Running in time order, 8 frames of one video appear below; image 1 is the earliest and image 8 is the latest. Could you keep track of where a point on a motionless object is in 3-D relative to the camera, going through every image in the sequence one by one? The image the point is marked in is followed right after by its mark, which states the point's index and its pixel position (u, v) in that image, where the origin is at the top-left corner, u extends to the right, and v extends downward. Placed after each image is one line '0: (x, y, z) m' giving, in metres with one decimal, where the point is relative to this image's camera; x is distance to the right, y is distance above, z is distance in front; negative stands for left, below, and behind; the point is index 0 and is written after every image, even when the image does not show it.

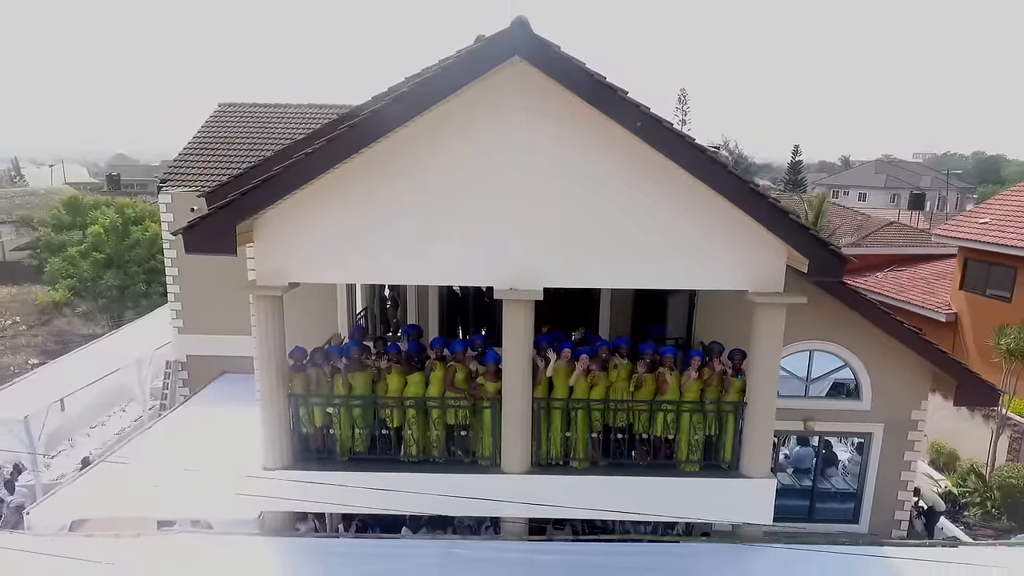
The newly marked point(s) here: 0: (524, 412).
0: (+0.2, -1.5, +7.6) m
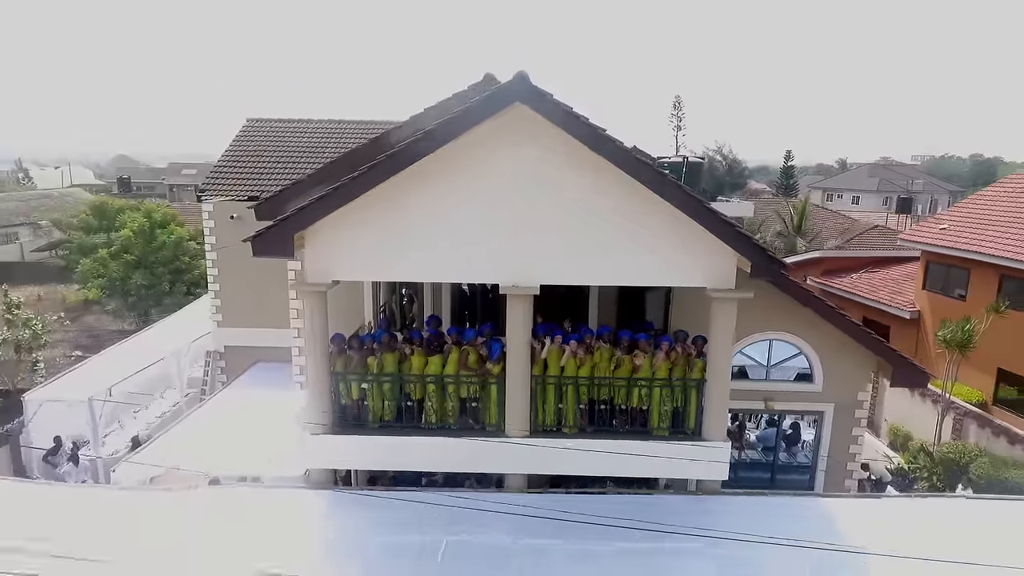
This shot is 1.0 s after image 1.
0: (+0.2, -1.4, +9.2) m
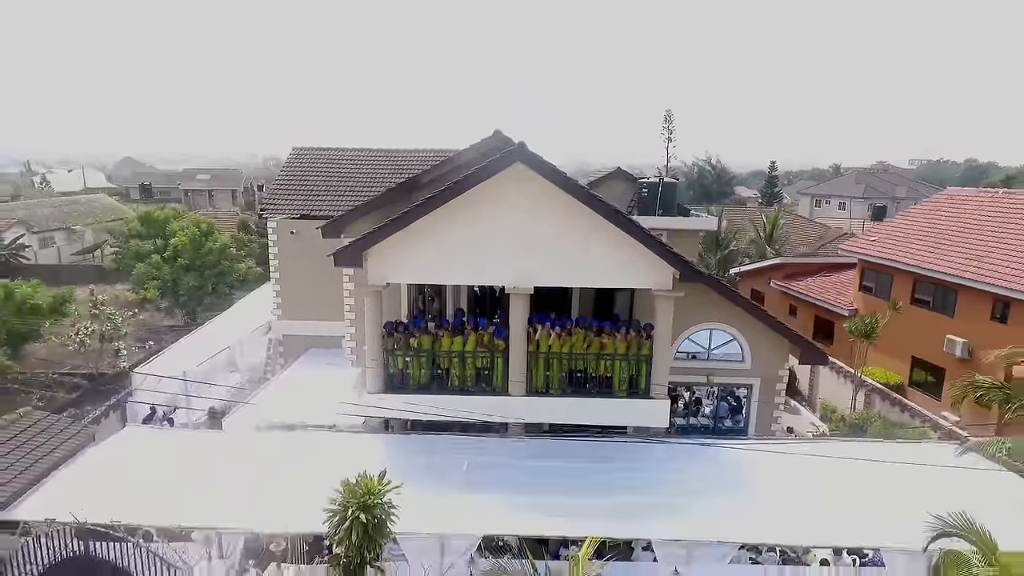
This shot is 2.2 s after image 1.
0: (+0.2, -1.4, +12.8) m
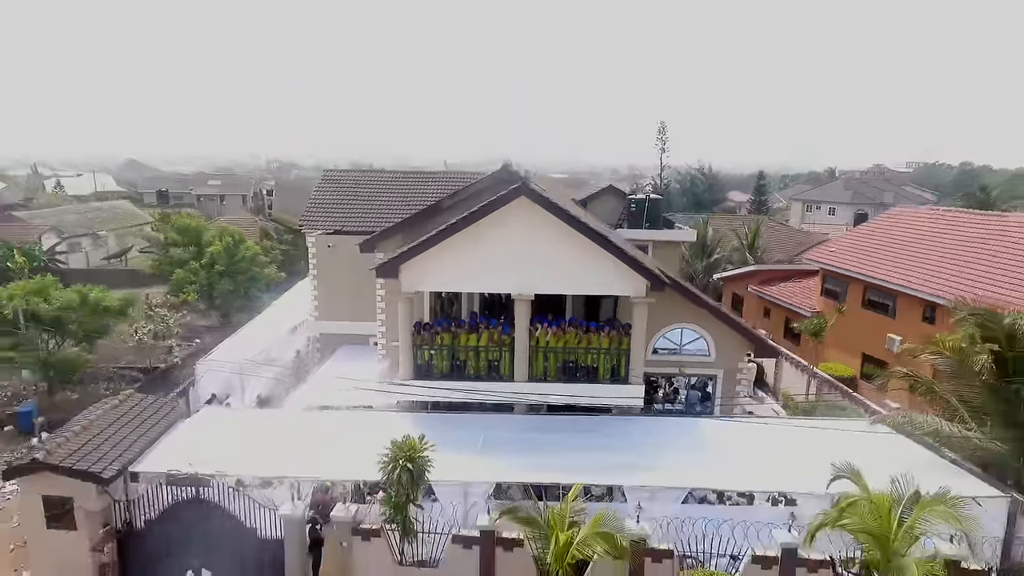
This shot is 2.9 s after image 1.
0: (+0.3, -1.6, +15.8) m
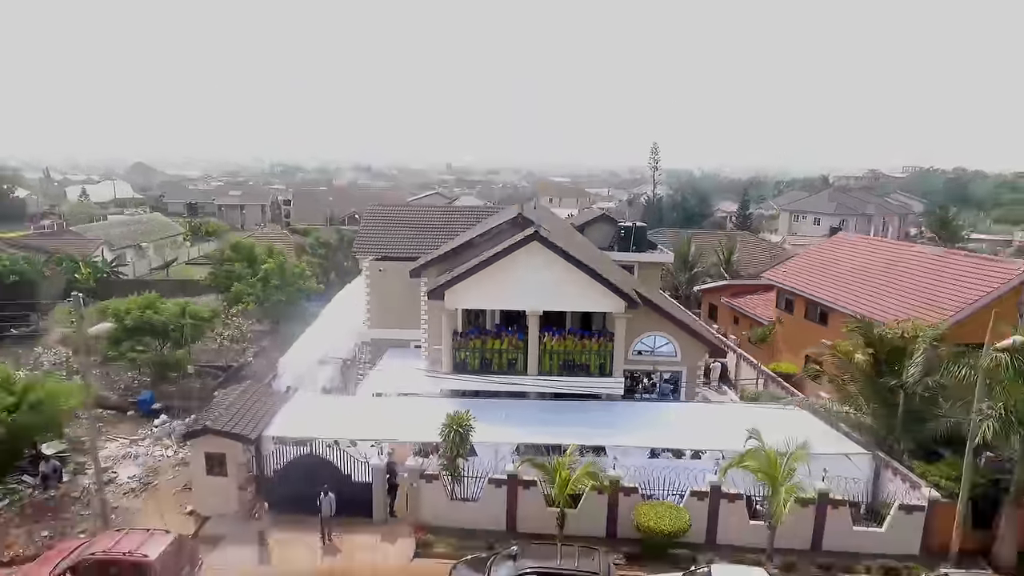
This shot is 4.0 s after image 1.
0: (+0.8, -2.2, +21.3) m
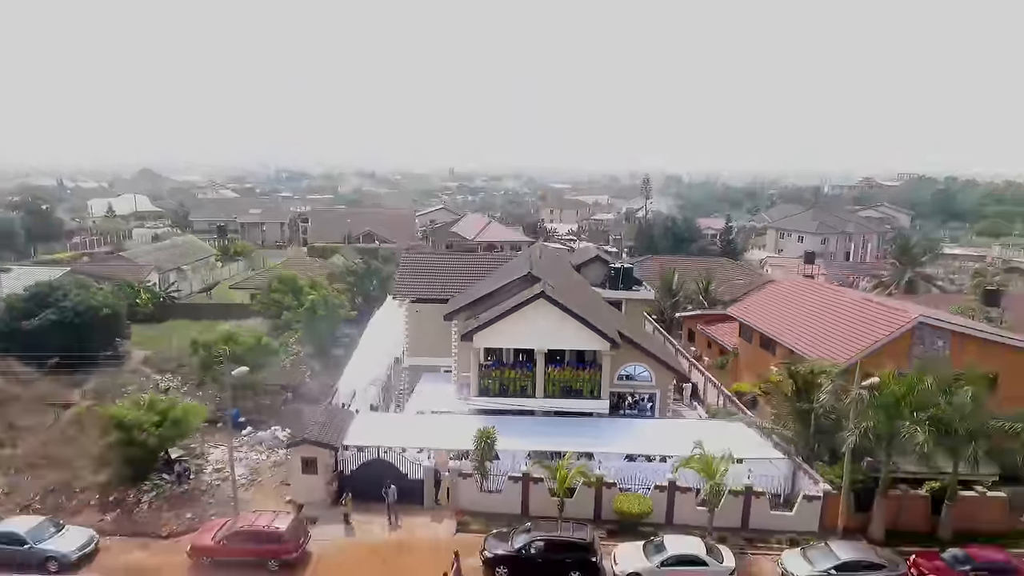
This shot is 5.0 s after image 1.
0: (+1.3, -4.2, +27.9) m
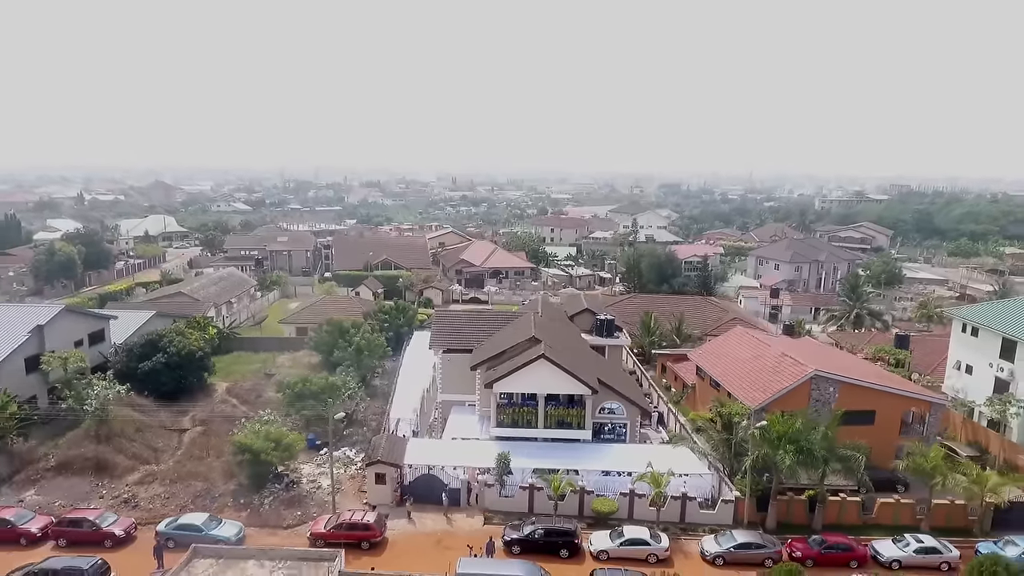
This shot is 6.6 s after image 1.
0: (+1.9, -8.0, +38.5) m
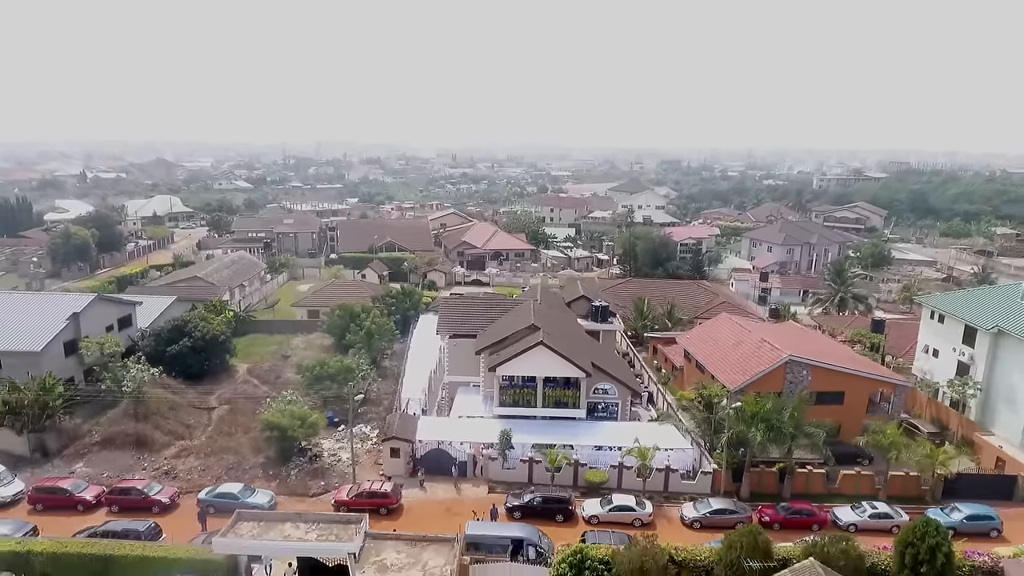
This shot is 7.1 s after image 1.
0: (+2.0, -7.4, +42.2) m
